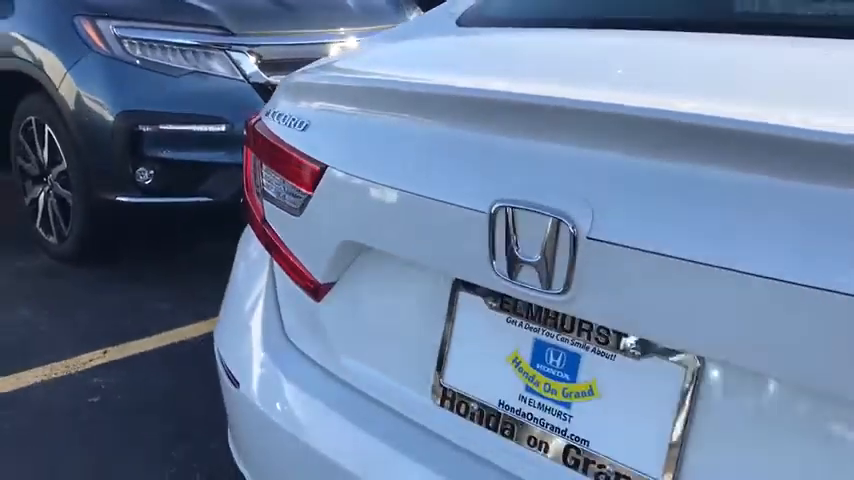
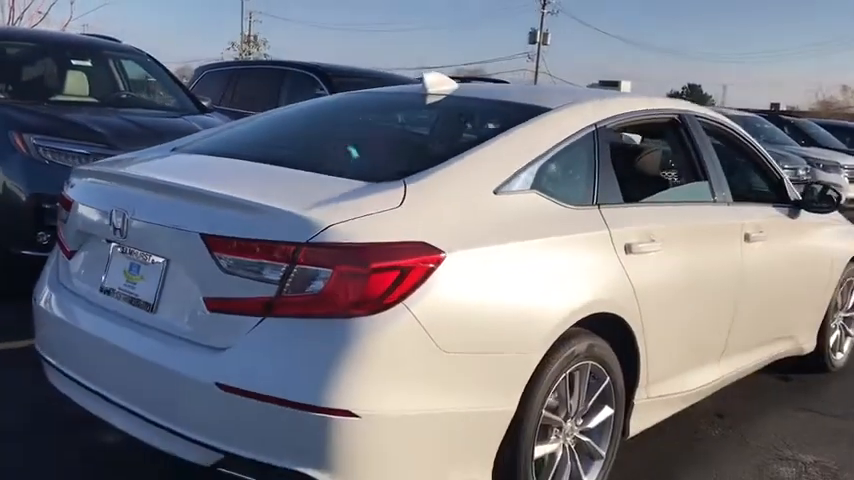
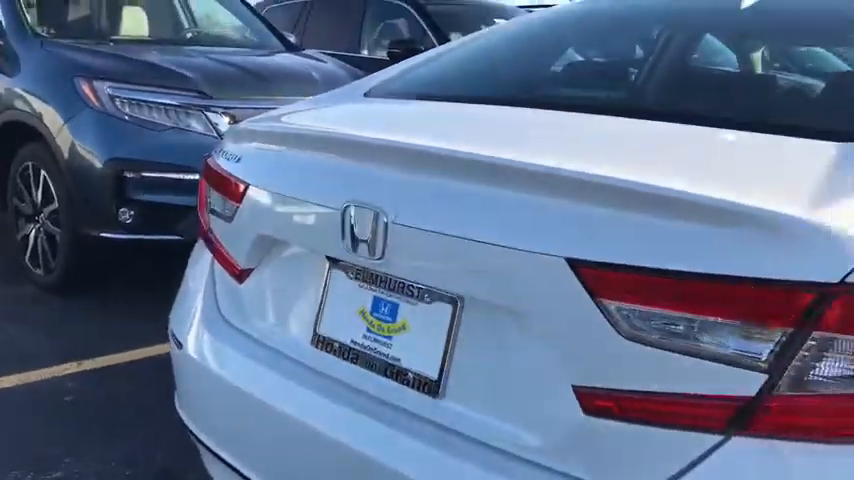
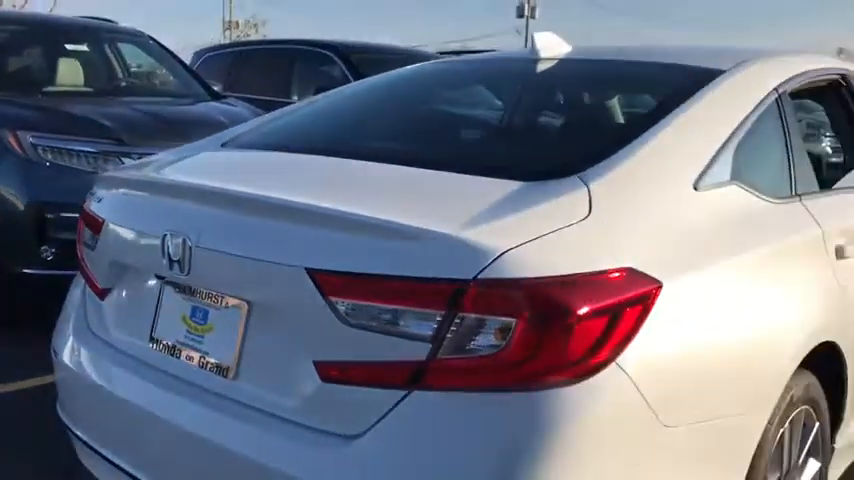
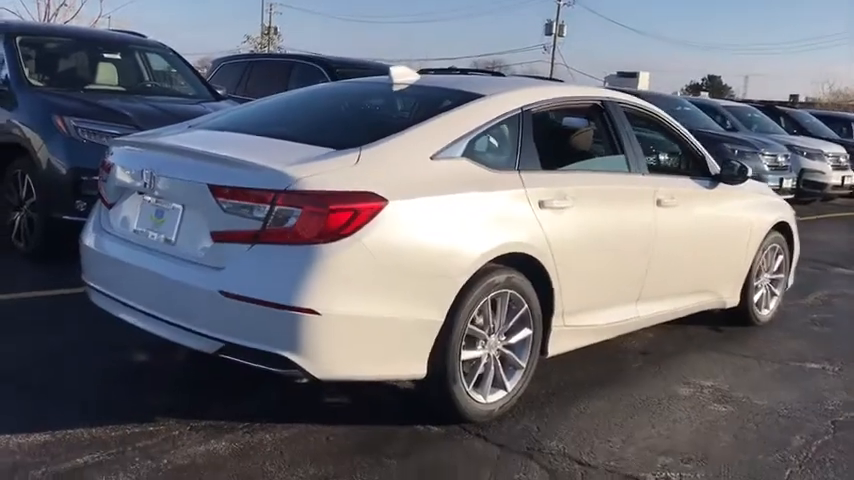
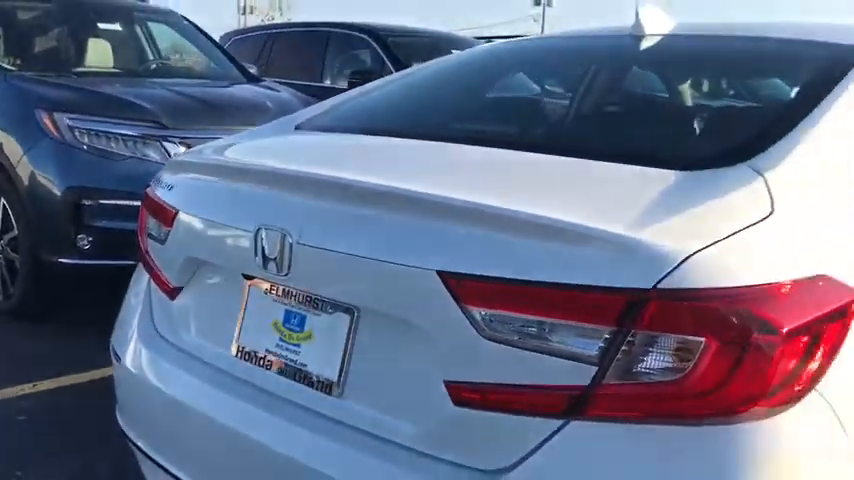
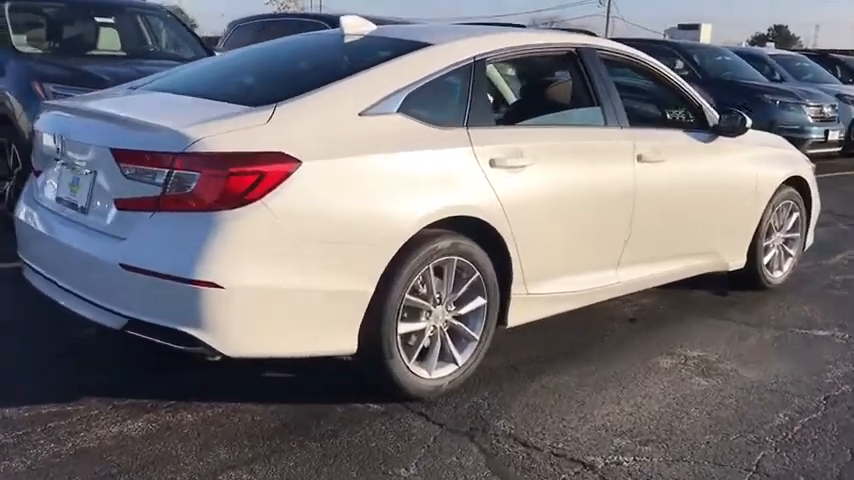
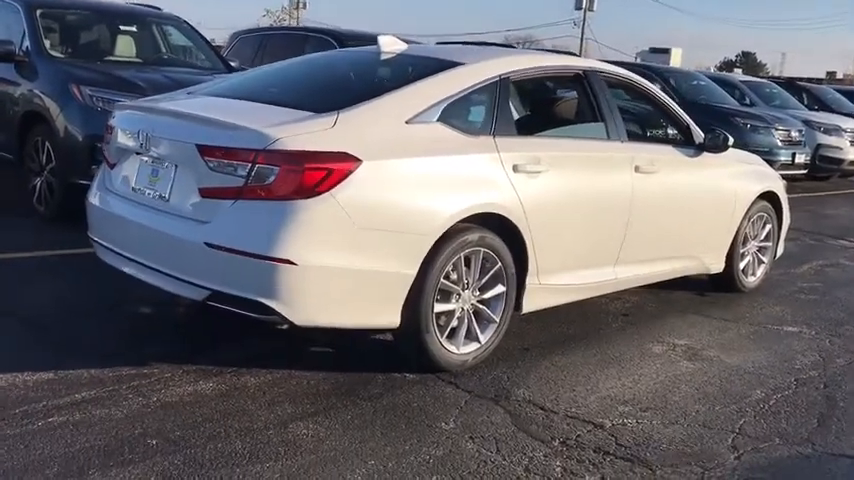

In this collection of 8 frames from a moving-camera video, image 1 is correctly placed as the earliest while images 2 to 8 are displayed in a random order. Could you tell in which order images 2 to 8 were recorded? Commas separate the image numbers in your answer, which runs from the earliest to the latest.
3, 6, 4, 2, 5, 8, 7
